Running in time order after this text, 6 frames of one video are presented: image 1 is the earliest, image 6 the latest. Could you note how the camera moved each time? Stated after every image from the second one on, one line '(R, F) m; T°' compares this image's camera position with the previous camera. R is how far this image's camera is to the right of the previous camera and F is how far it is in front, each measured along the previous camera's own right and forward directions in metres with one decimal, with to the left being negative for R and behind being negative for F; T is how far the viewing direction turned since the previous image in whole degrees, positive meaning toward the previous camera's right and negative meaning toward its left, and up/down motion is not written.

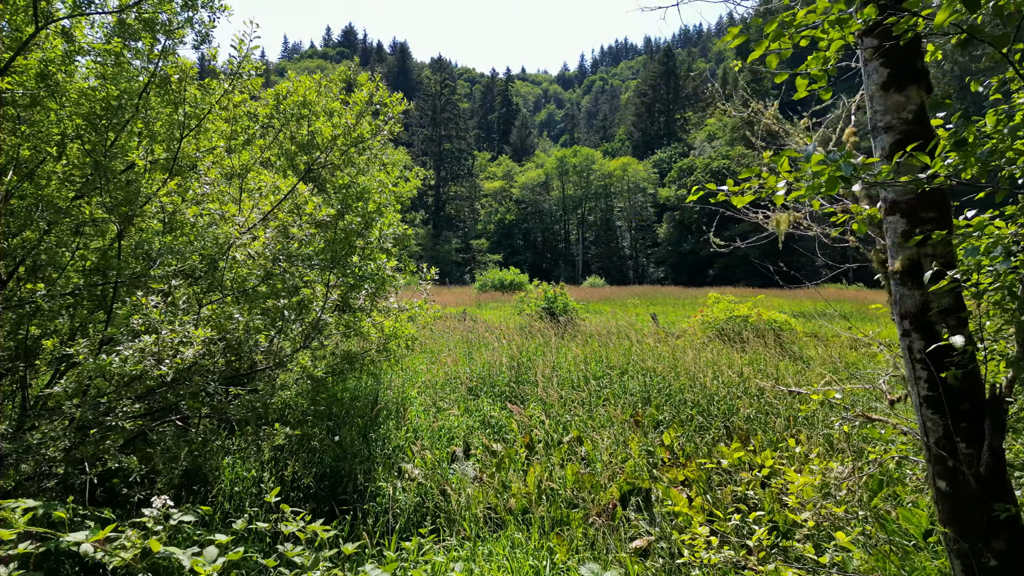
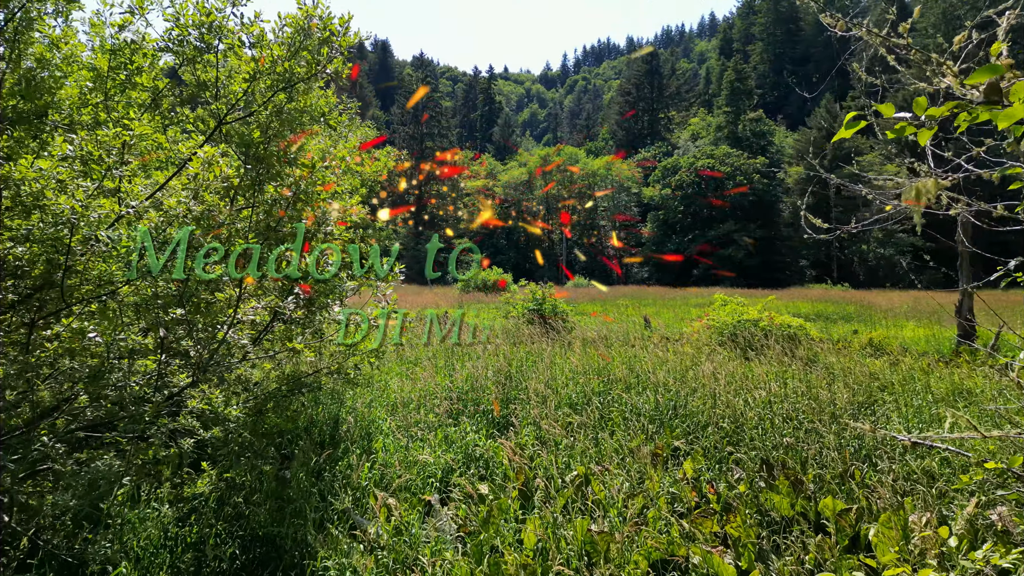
(0.0, +1.0) m; +1°
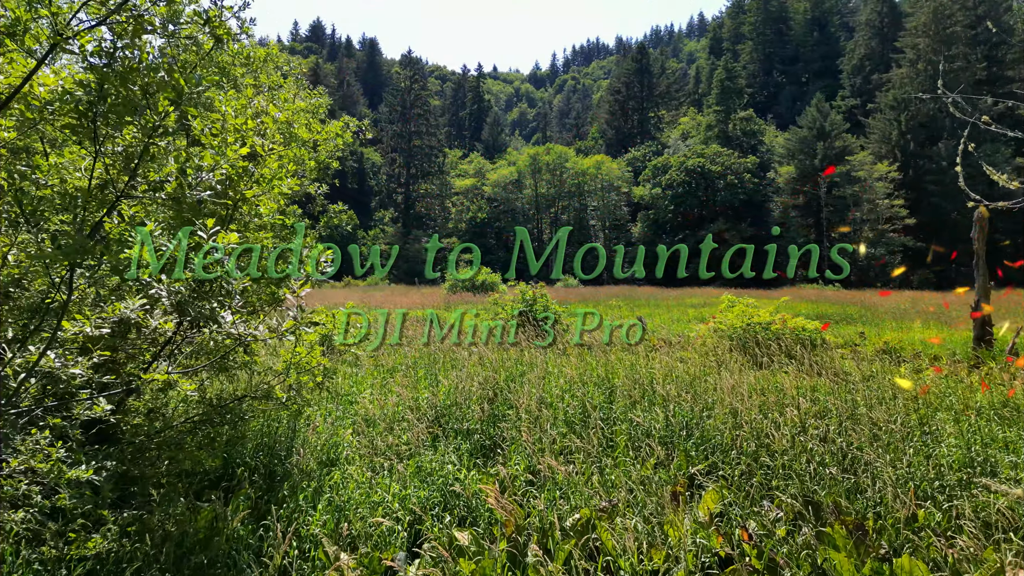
(0.0, +0.8) m; +1°
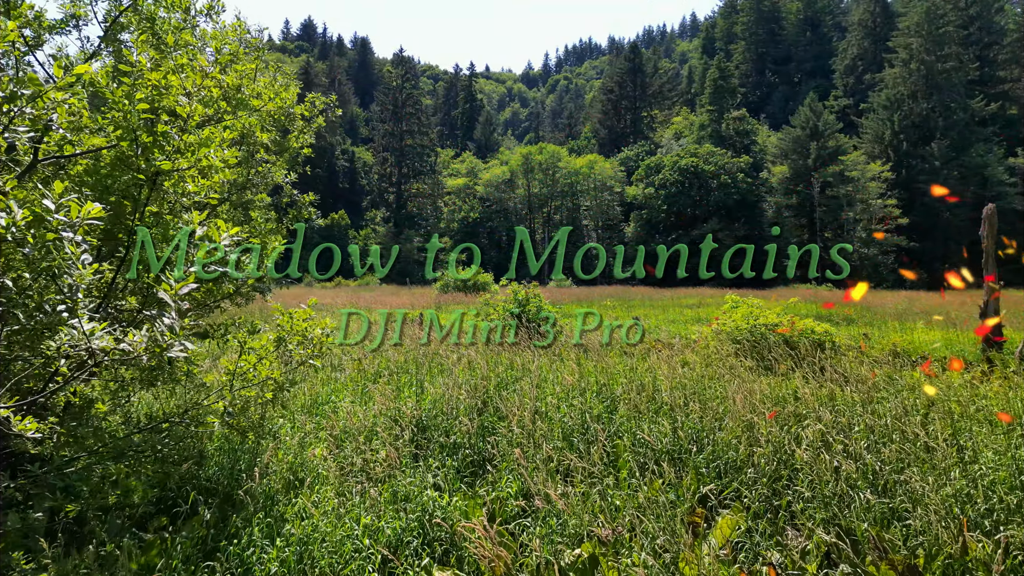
(0.0, +0.5) m; +1°
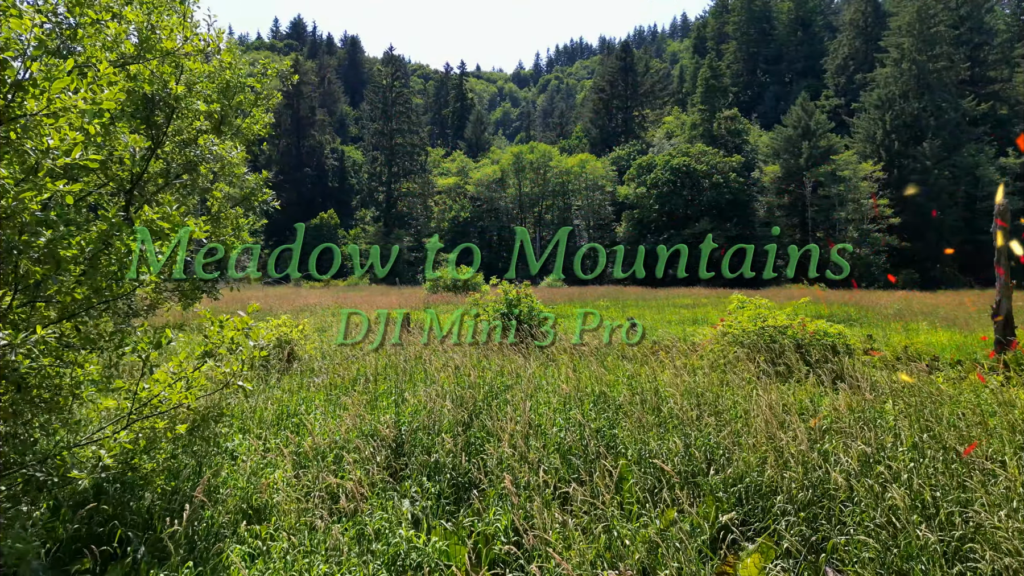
(0.0, +0.5) m; +1°
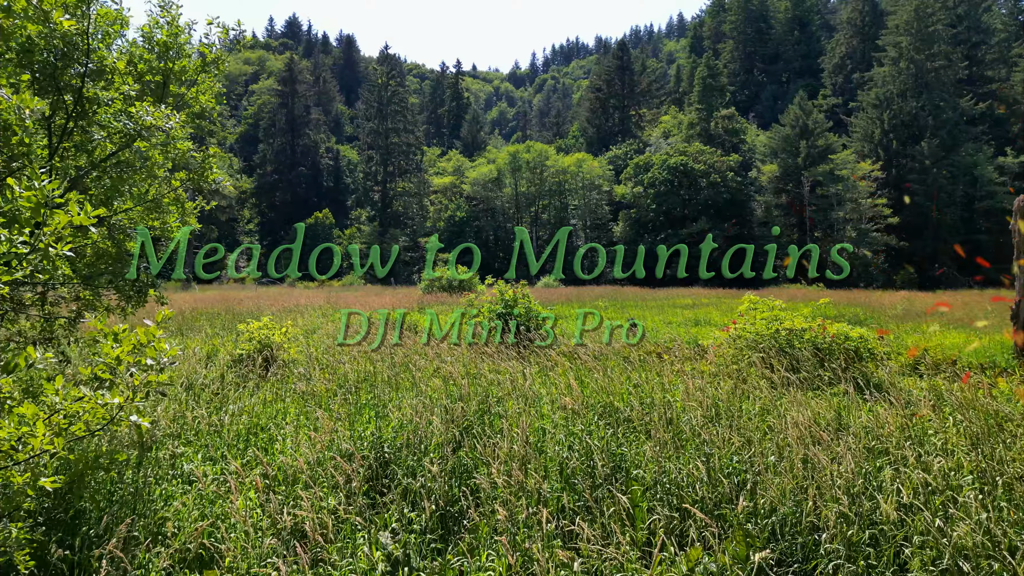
(0.0, +0.5) m; 0°
